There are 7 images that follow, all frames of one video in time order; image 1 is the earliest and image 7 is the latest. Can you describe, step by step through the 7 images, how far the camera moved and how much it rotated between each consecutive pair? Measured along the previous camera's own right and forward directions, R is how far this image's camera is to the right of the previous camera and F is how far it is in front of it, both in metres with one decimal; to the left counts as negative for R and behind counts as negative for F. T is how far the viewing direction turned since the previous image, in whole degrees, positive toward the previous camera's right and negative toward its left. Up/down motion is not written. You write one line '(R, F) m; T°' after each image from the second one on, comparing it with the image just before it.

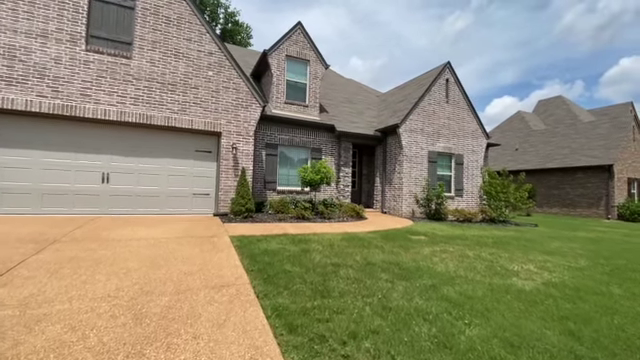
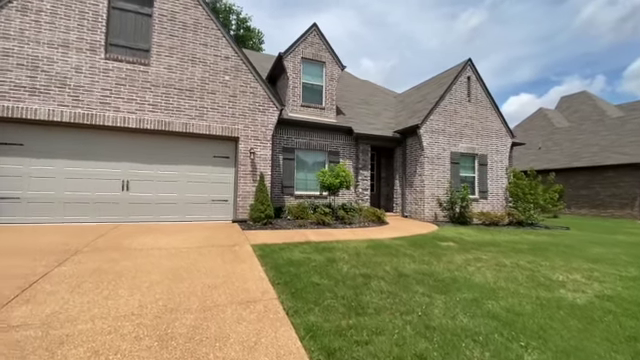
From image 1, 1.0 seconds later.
(-0.3, +0.3) m; -2°
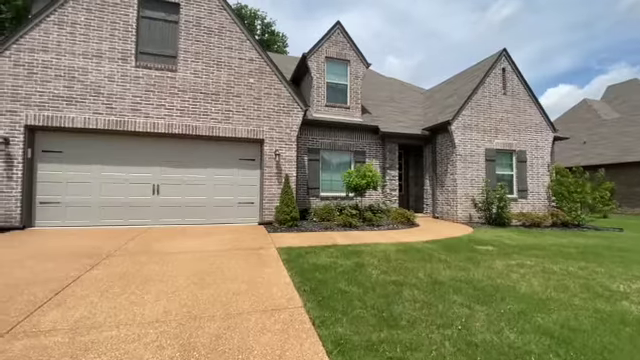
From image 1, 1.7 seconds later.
(0.0, +0.3) m; -5°
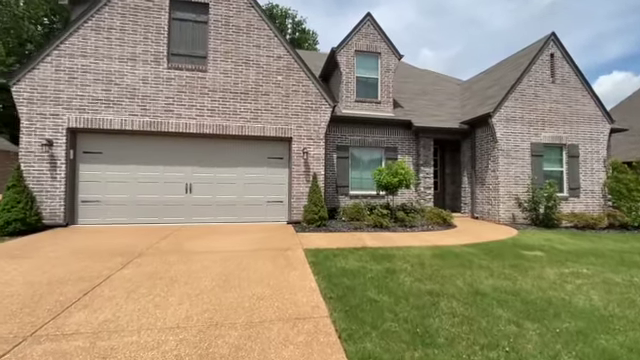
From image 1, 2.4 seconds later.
(+0.1, +0.3) m; -6°
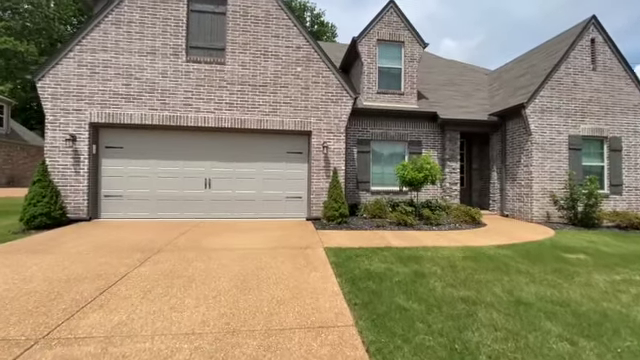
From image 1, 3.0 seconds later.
(-0.1, +0.4) m; -3°
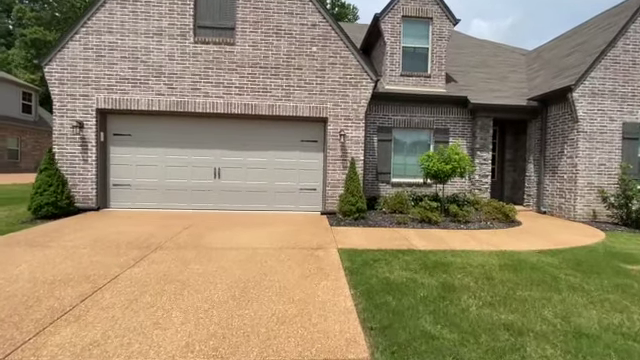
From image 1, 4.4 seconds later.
(+0.1, +0.8) m; -4°
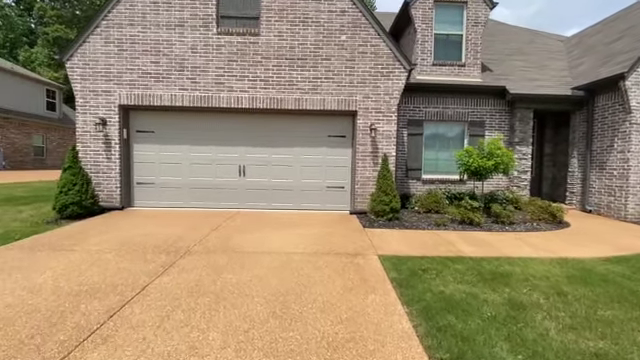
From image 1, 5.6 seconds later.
(-0.4, +0.5) m; -3°
